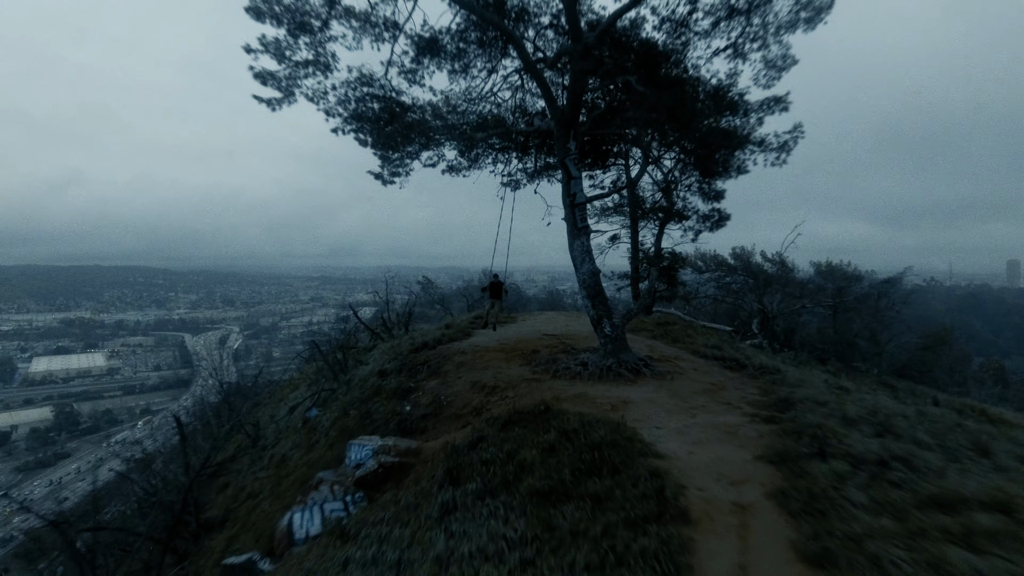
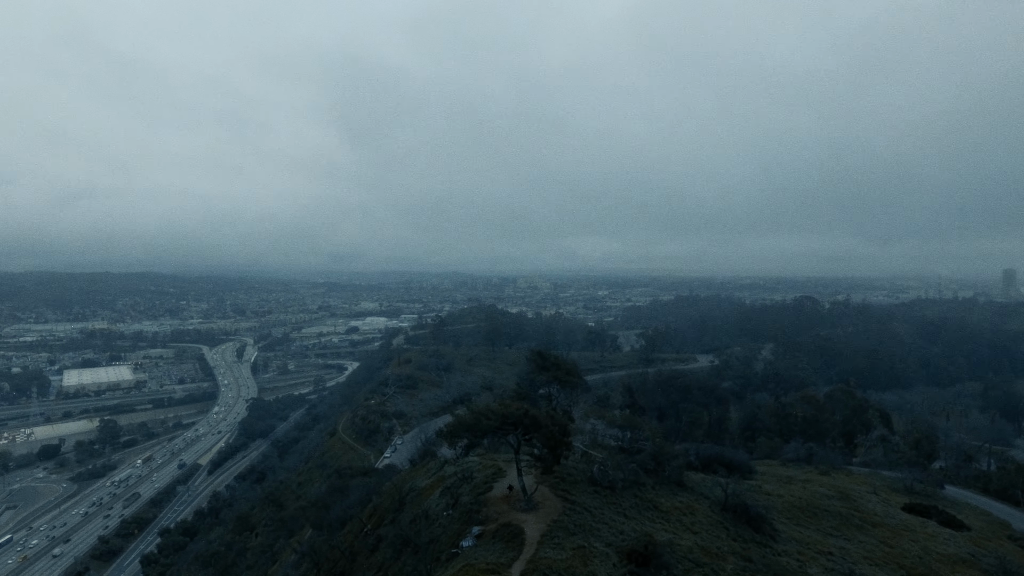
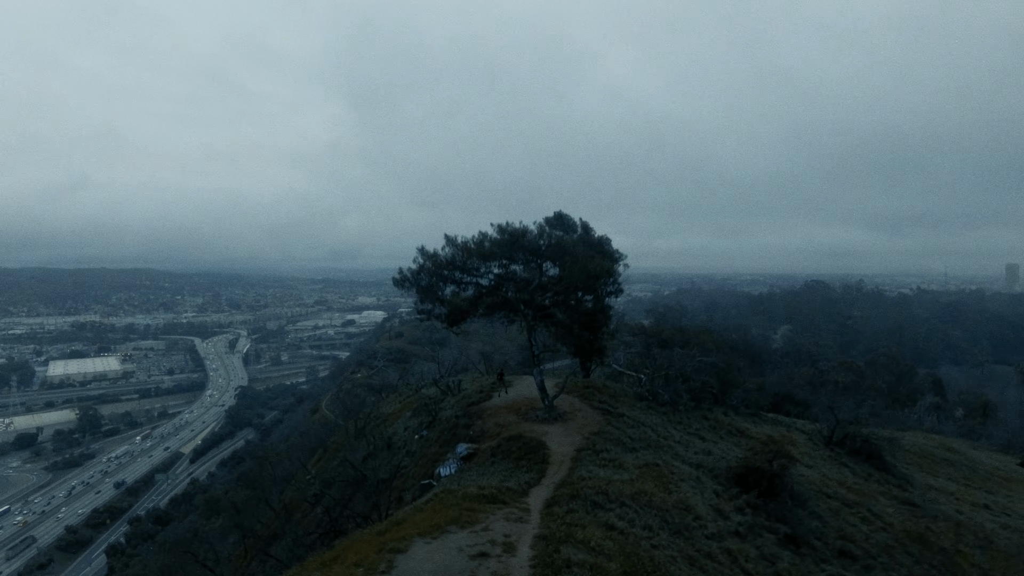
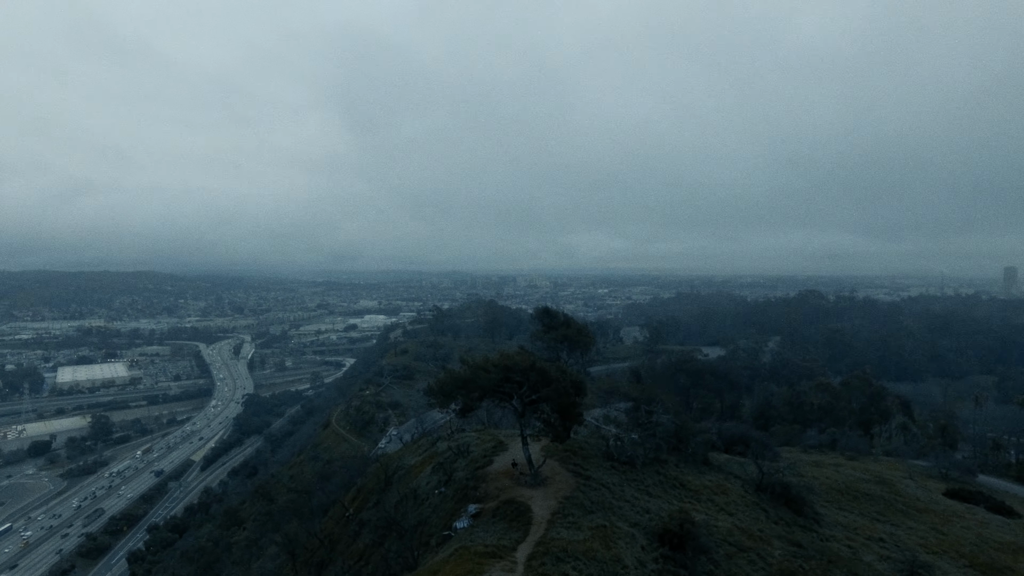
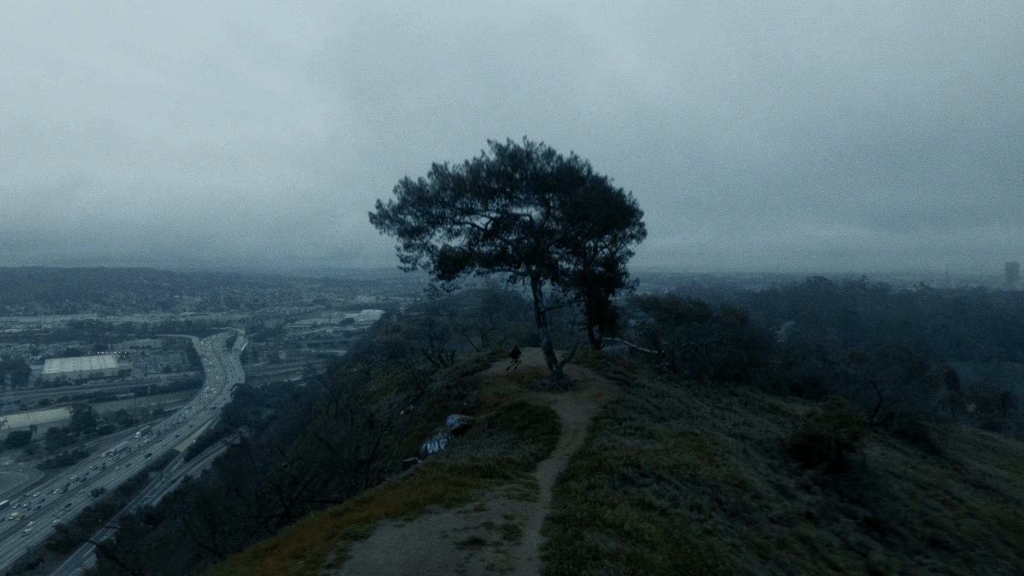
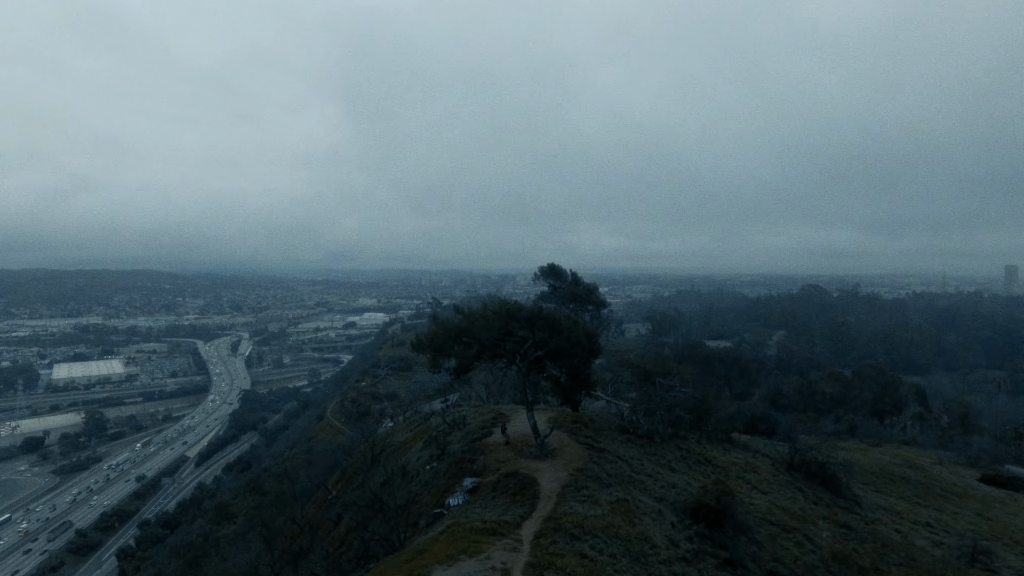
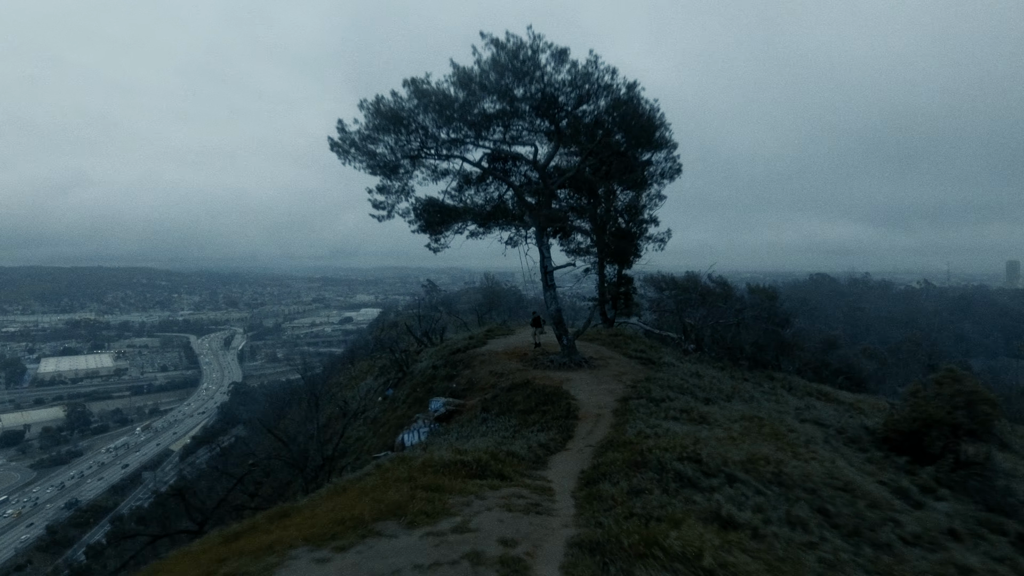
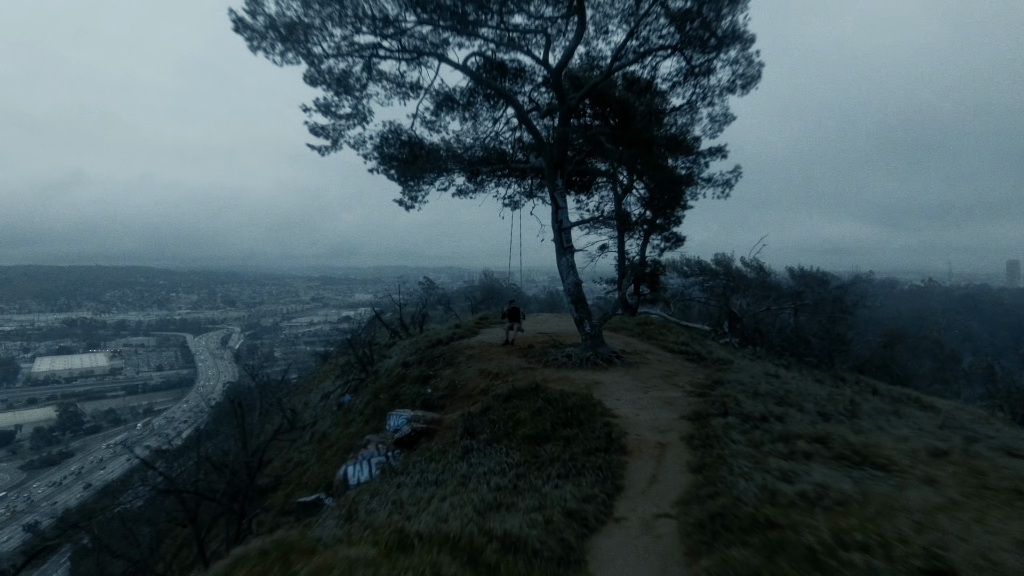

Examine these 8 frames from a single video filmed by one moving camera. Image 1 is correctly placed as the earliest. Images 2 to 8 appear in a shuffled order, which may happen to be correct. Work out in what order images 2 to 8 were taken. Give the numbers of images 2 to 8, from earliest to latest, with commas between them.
8, 7, 5, 3, 6, 4, 2
